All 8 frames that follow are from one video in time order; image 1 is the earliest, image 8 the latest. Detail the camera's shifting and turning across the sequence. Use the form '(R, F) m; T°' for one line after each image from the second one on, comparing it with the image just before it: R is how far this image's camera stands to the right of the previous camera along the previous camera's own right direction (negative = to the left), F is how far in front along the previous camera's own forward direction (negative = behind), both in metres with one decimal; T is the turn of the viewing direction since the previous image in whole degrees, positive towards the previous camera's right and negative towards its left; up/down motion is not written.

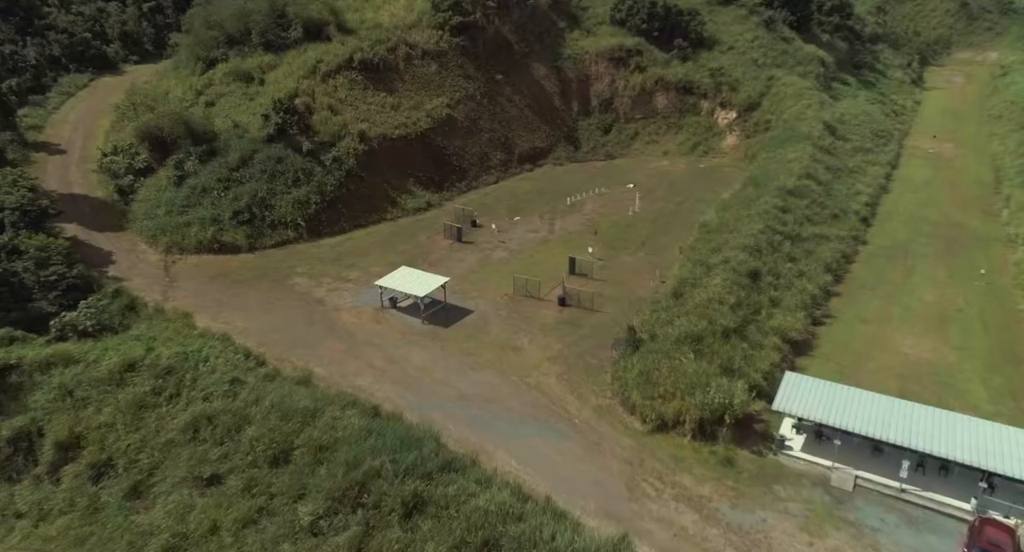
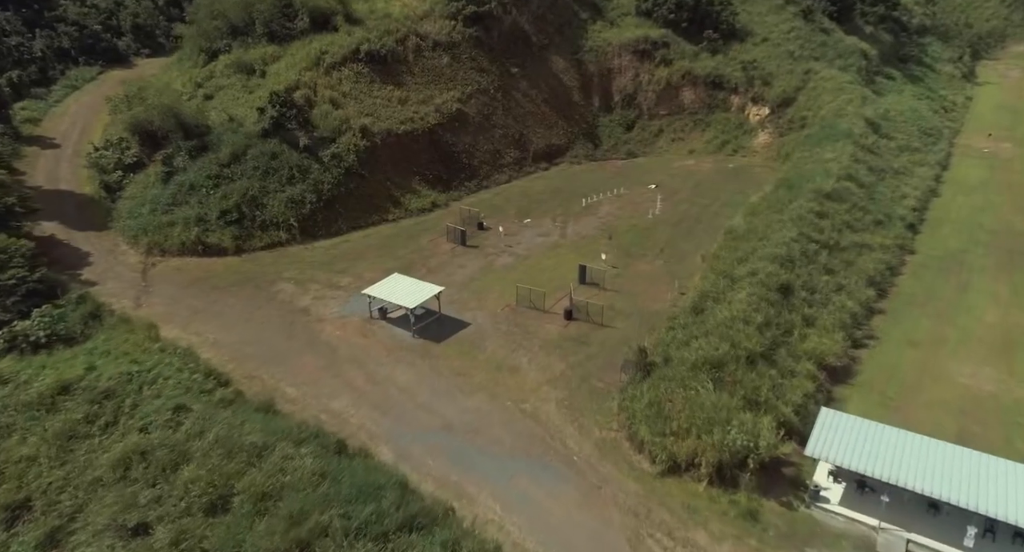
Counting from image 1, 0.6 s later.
(+1.0, +2.8) m; -2°
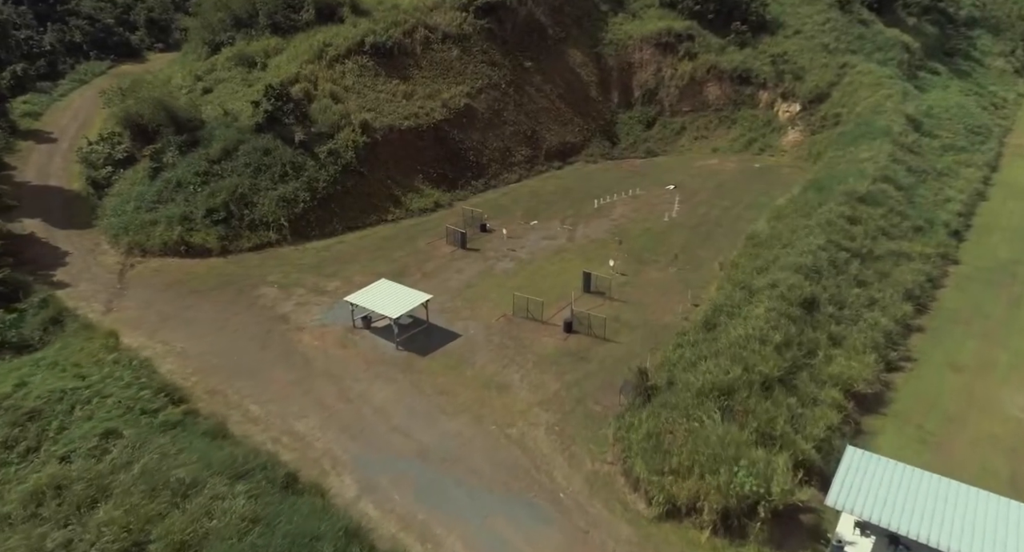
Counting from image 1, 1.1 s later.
(+1.2, +2.3) m; -2°
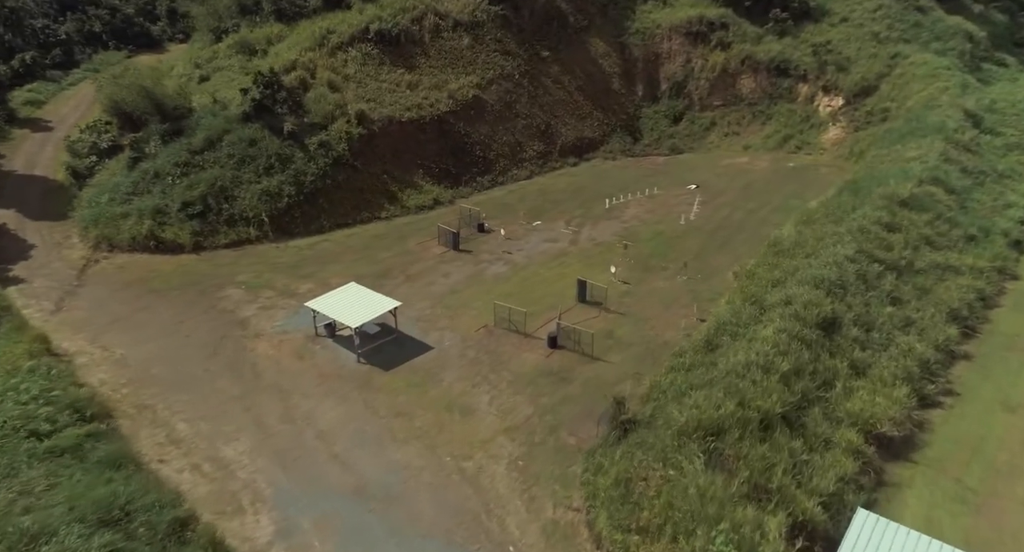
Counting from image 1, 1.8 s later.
(+2.1, +2.8) m; -4°
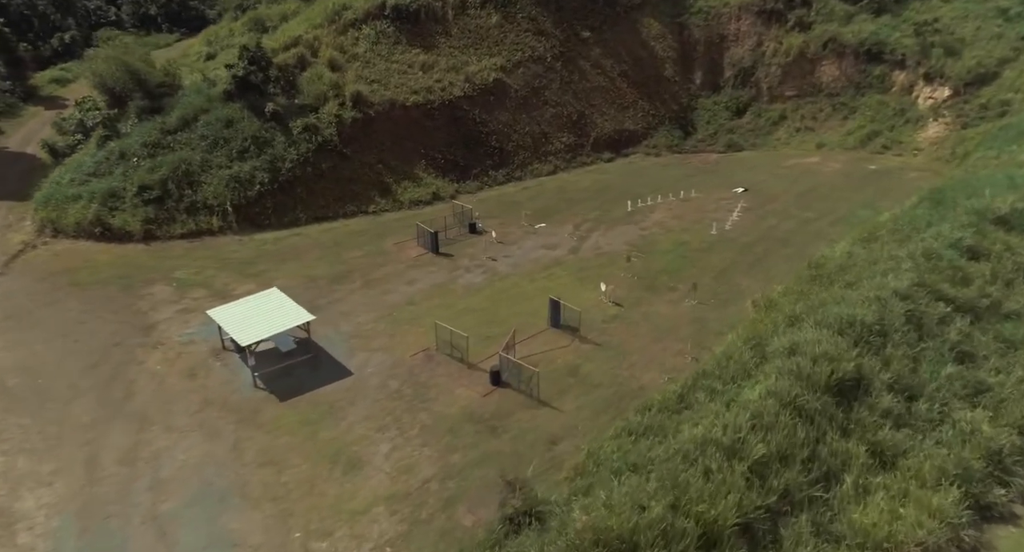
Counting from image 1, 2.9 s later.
(+4.0, +4.8) m; -8°
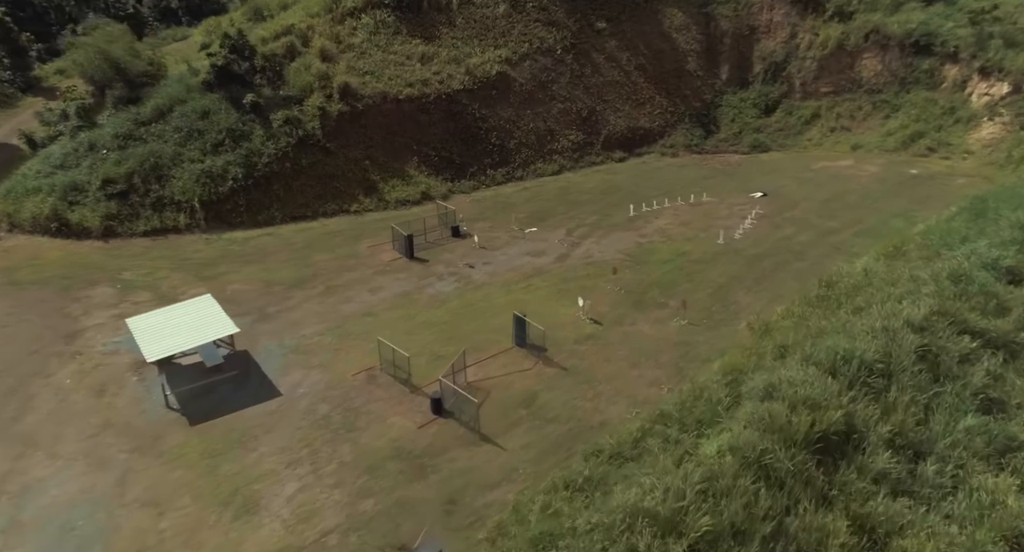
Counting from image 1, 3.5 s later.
(+2.2, +2.4) m; -4°
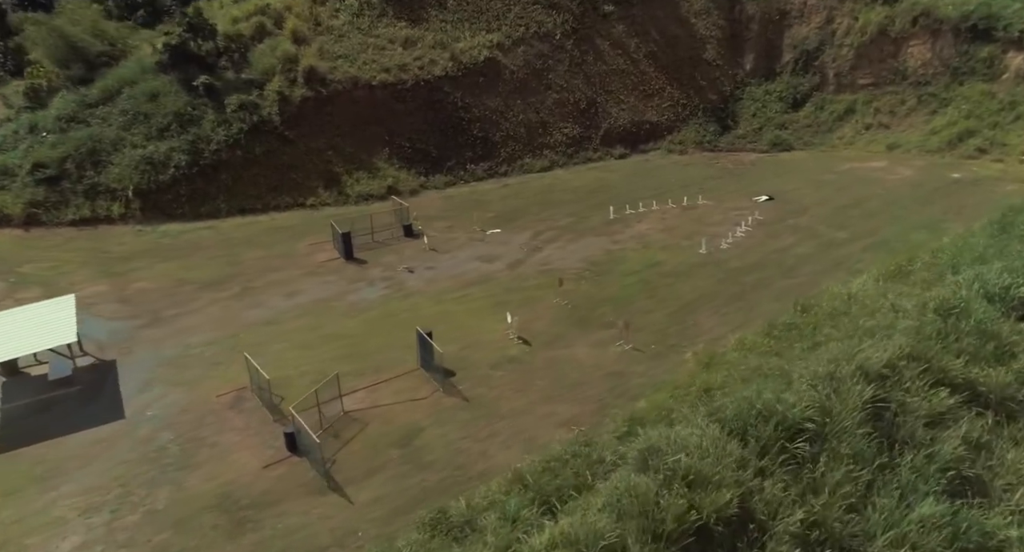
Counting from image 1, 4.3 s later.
(+3.4, +3.0) m; -5°
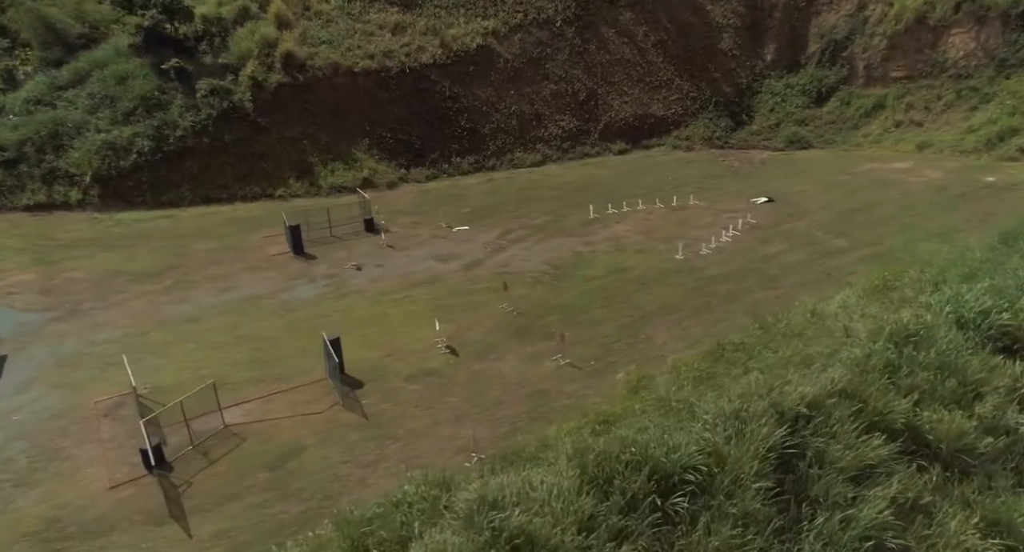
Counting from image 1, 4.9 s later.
(+2.5, +1.9) m; -4°
